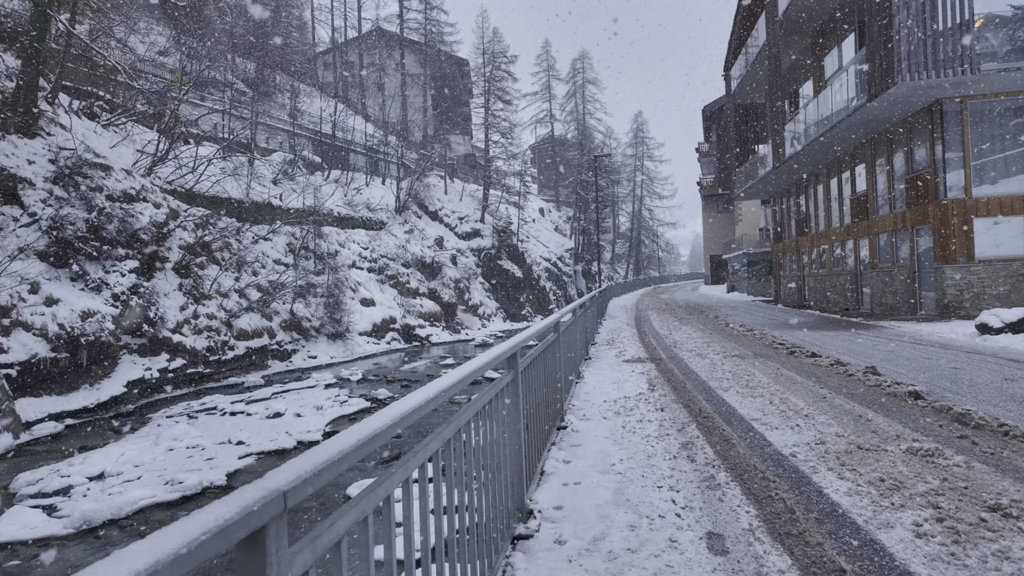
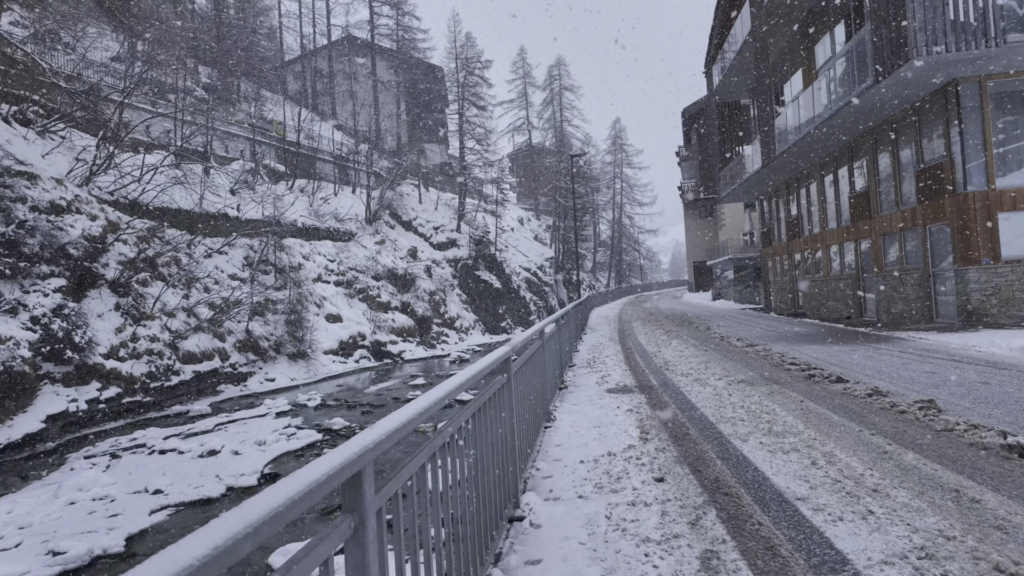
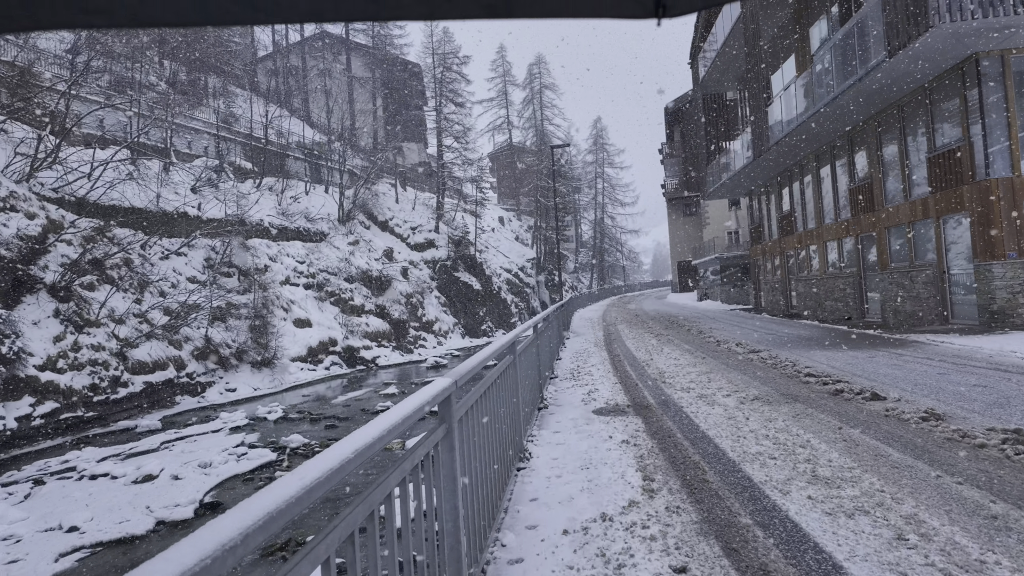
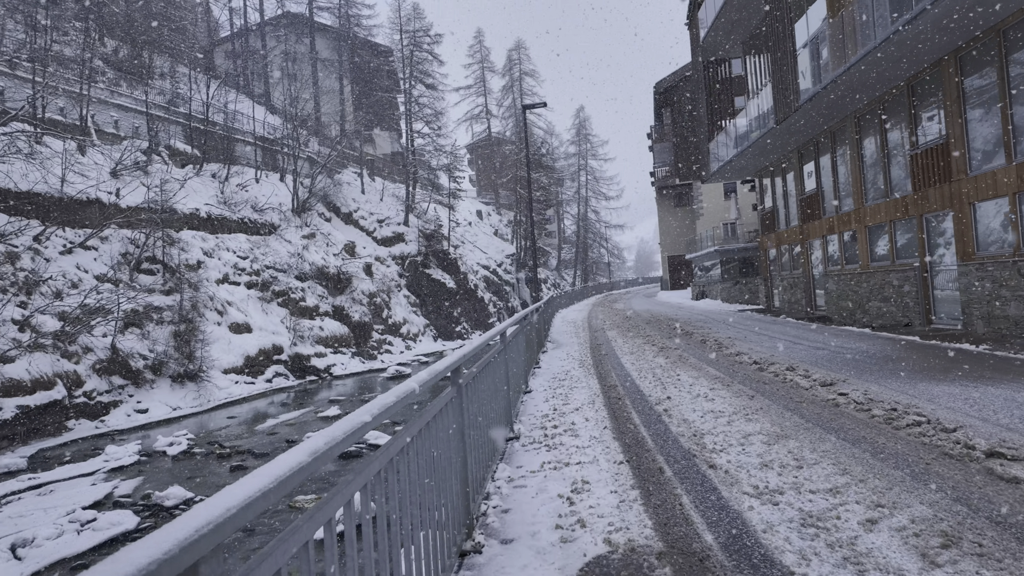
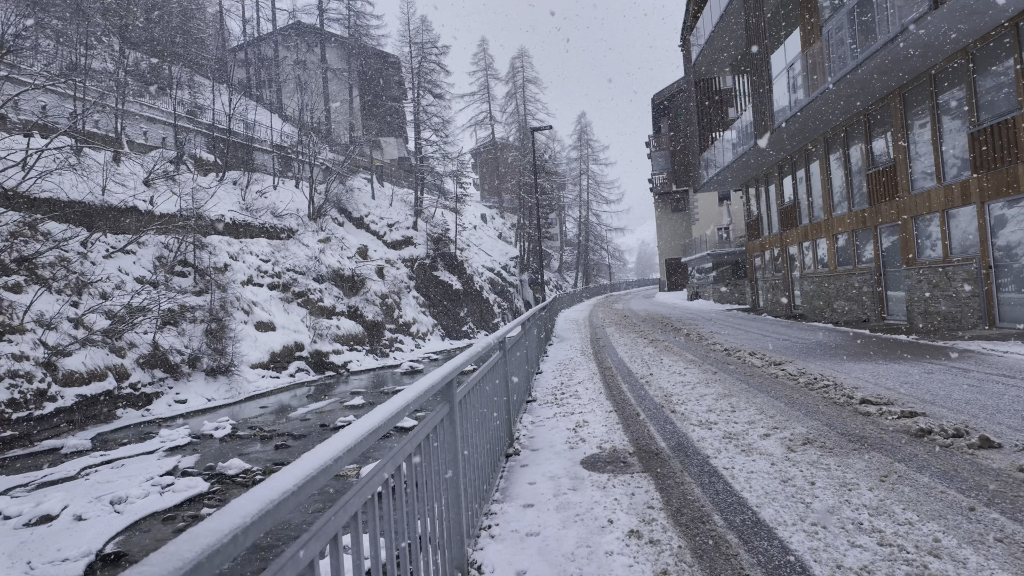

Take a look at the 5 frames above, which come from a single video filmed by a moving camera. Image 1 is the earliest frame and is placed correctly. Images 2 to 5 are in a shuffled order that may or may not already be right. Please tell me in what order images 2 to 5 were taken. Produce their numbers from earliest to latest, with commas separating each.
2, 3, 5, 4
